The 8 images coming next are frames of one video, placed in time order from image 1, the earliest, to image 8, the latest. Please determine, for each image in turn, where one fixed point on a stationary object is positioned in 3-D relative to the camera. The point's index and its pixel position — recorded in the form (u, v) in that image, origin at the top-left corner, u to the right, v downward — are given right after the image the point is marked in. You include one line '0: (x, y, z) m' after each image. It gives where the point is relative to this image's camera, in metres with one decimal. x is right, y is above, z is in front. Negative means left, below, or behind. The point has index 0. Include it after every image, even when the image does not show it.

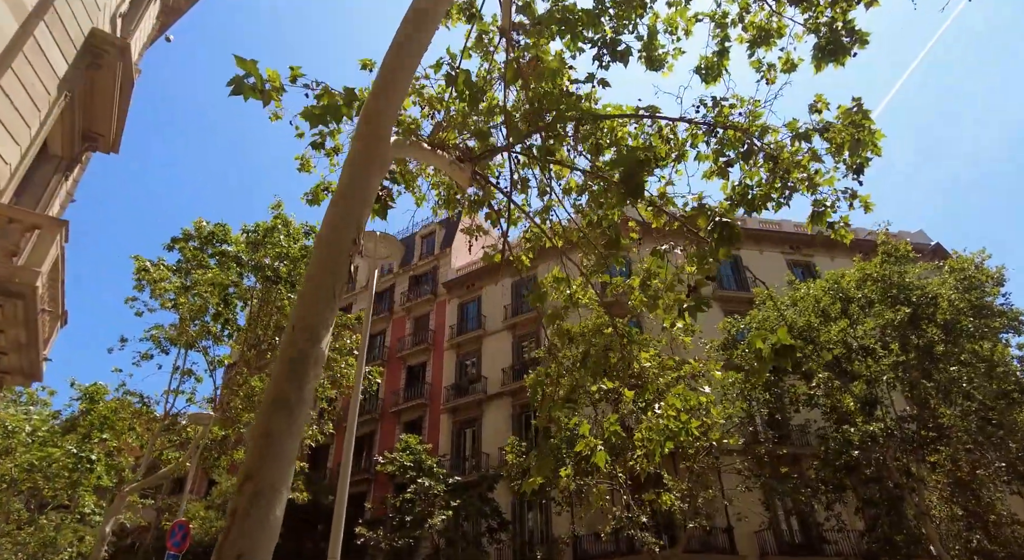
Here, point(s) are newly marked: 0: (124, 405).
0: (-11.0, -3.7, +17.2) m
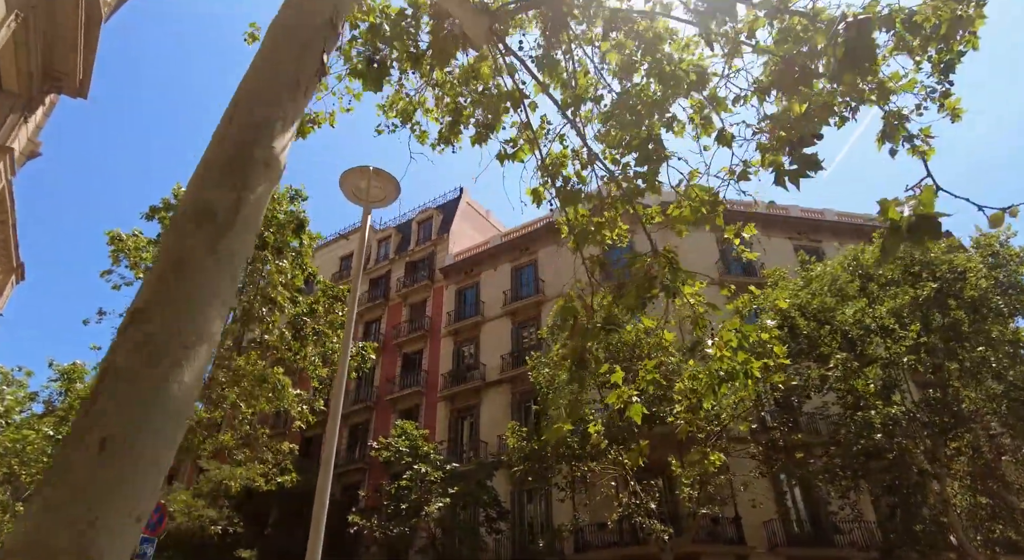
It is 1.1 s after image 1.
0: (-11.0, -2.9, +16.2) m
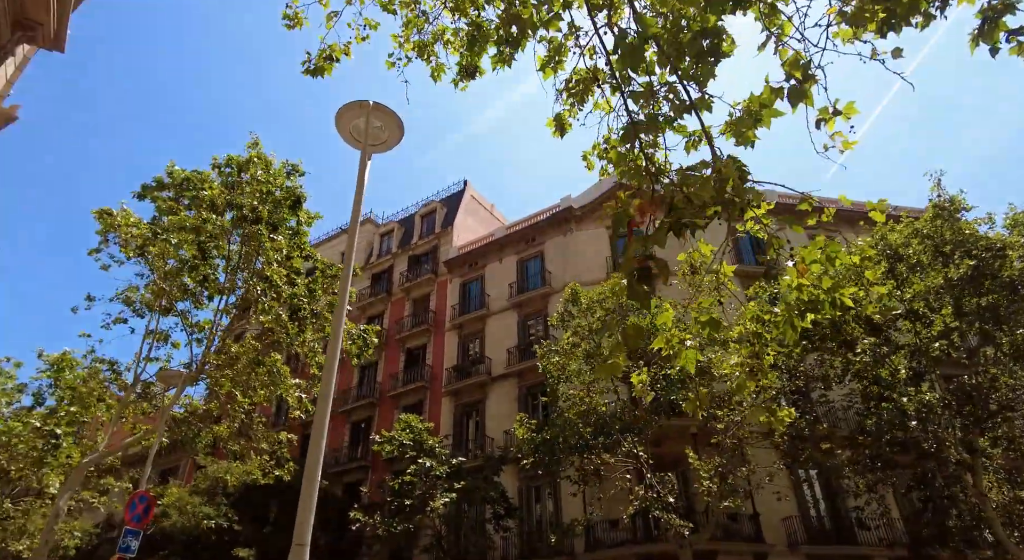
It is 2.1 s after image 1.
0: (-10.8, -2.5, +15.5) m
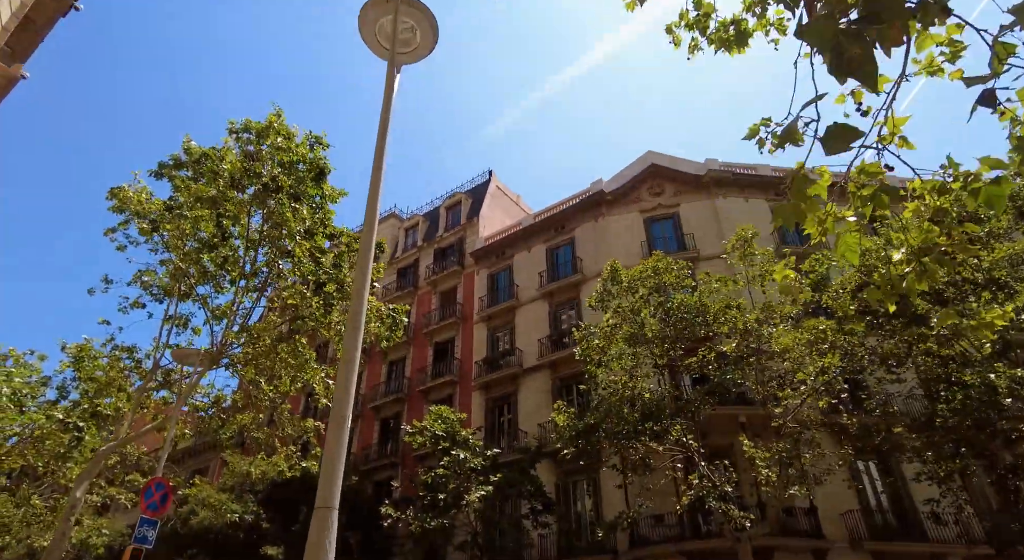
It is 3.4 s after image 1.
0: (-9.8, -2.2, +14.9) m
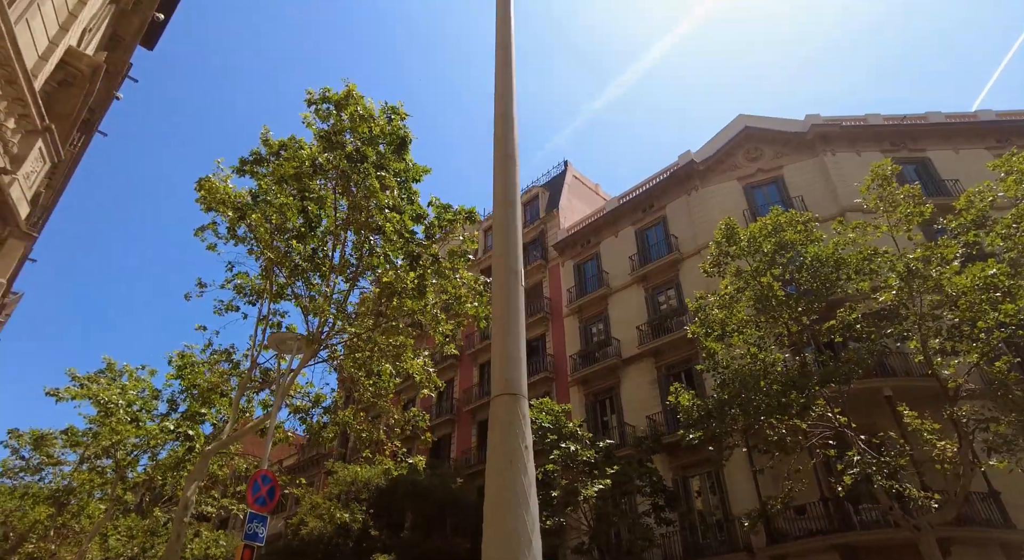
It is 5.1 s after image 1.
0: (-7.2, -2.3, +14.7) m
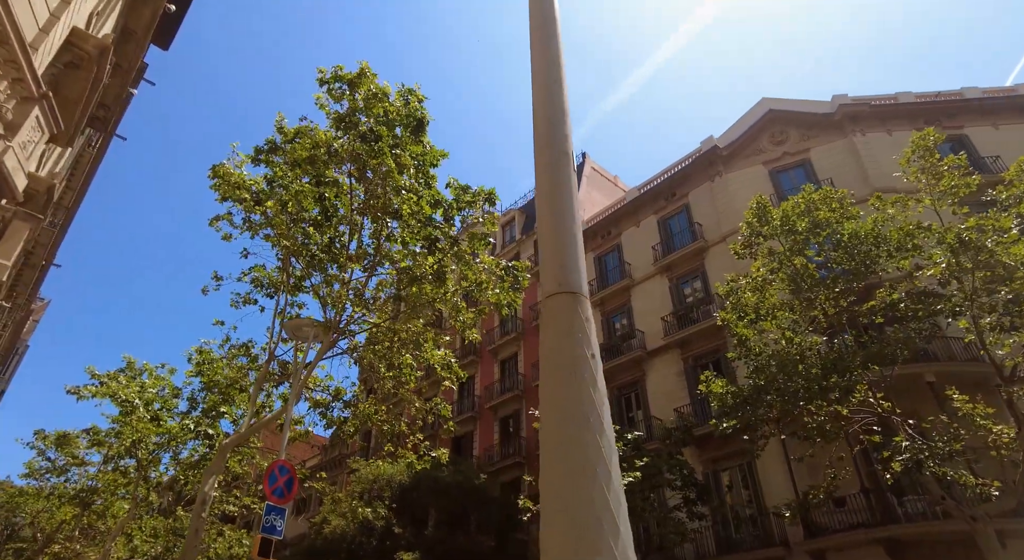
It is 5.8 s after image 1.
0: (-6.7, -2.1, +14.5) m
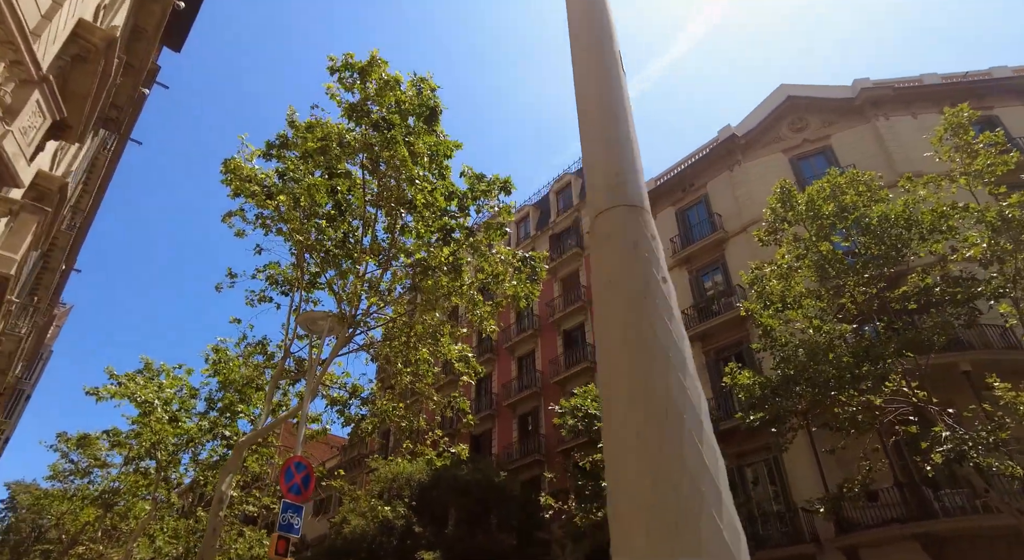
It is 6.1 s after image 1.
0: (-6.2, -2.1, +14.4) m
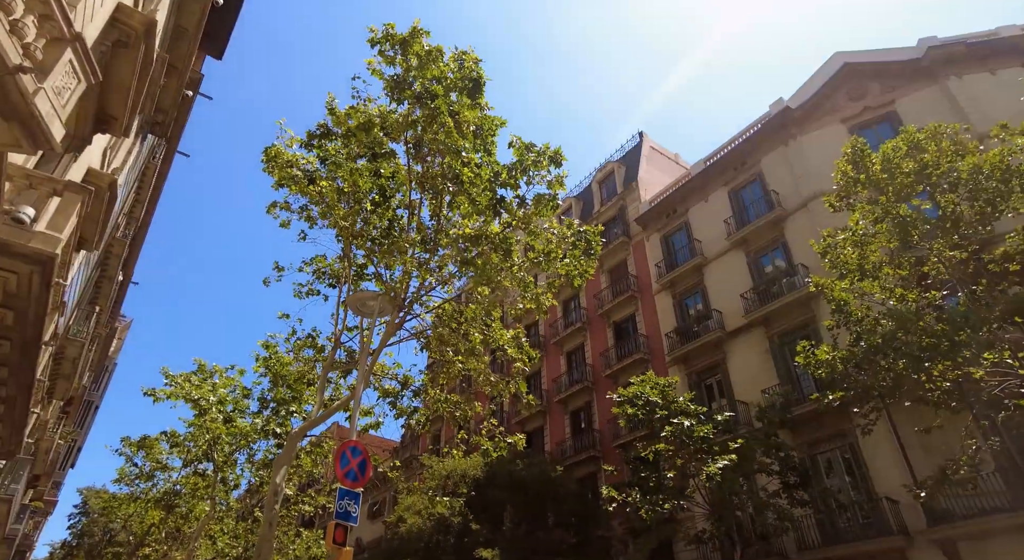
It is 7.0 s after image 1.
0: (-4.9, -1.9, +14.2) m
